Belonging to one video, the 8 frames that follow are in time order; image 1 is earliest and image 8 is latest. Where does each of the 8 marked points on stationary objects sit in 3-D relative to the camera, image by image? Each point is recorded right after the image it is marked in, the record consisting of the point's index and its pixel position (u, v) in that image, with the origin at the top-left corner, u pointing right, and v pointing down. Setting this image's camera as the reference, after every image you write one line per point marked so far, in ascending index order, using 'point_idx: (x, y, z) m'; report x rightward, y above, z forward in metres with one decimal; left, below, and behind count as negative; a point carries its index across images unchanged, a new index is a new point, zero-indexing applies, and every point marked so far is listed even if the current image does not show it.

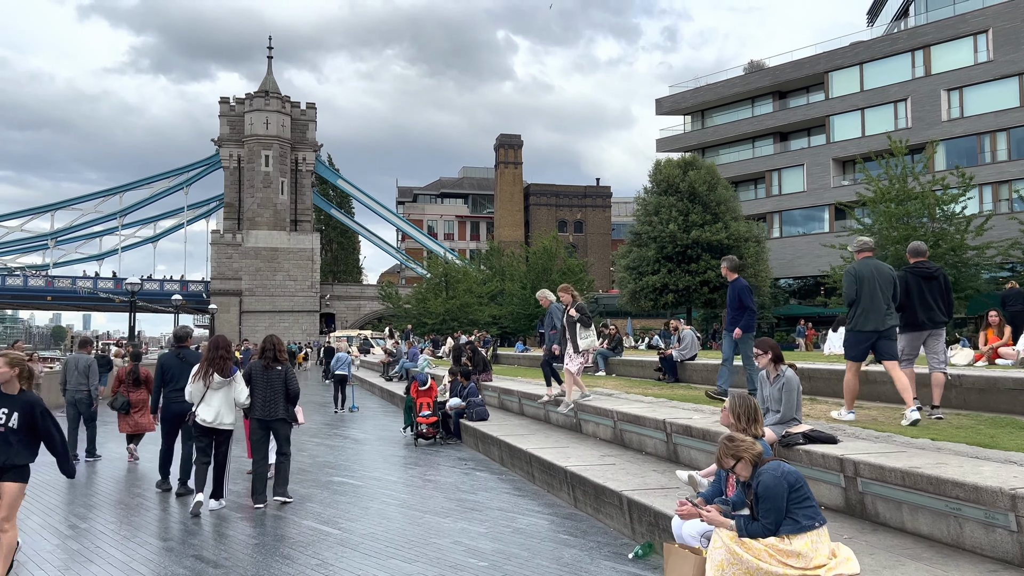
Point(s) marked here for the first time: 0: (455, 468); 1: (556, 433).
0: (-0.8, -2.4, +10.6) m
1: (+0.6, -1.9, +10.7) m
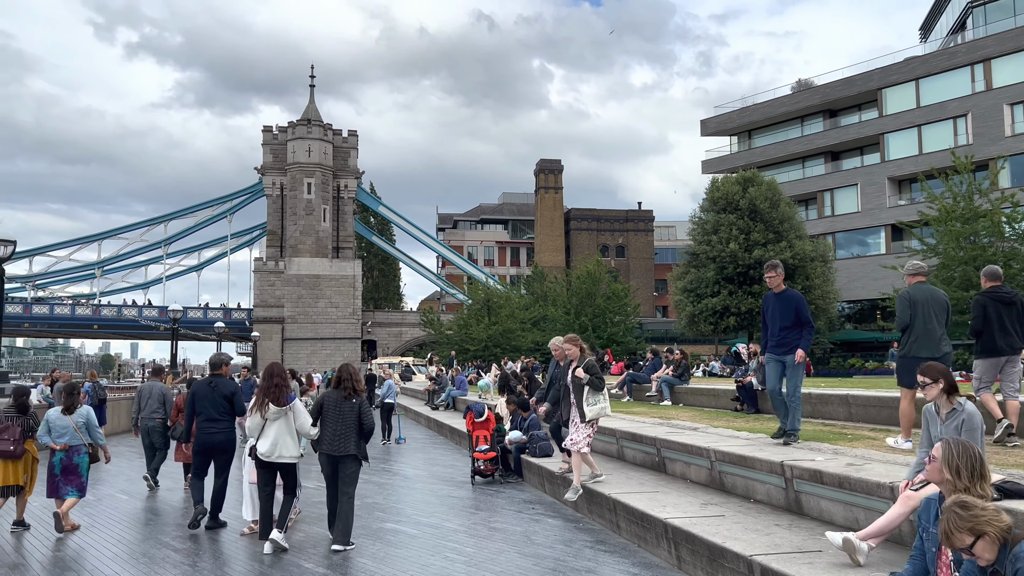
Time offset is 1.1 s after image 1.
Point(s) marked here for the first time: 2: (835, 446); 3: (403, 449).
0: (+0.1, -2.6, +9.3) m
1: (+1.4, -2.2, +9.4) m
2: (+3.2, -1.6, +7.9) m
3: (-2.3, -3.4, +16.9) m
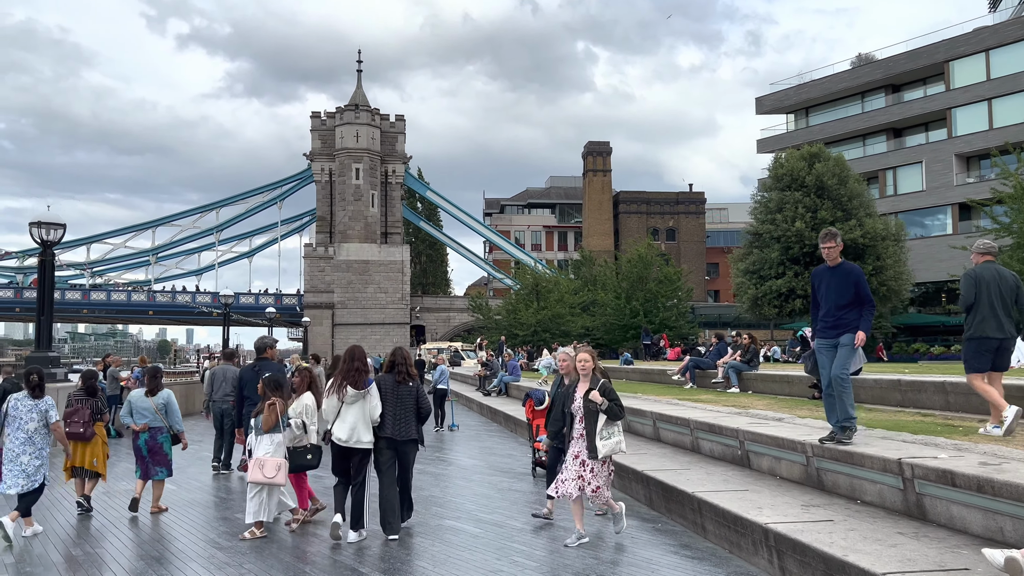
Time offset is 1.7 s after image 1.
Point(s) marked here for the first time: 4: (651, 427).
0: (+0.8, -2.4, +8.6) m
1: (+2.2, -1.9, +8.5) m
2: (+3.8, -1.3, +6.9) m
3: (-1.1, -3.0, +16.3) m
4: (+2.0, -2.0, +11.4) m
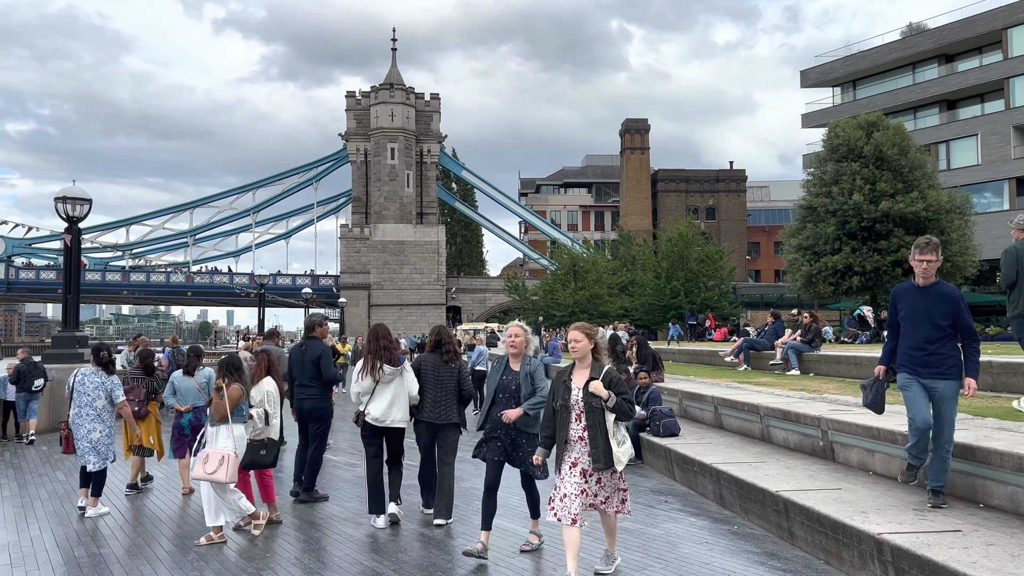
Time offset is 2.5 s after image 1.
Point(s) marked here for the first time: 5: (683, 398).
0: (+1.3, -2.1, +7.6) m
1: (+2.6, -1.6, +7.5) m
2: (+4.2, -1.1, +5.9) m
3: (-0.3, -2.5, +15.5) m
4: (+2.6, -1.6, +10.4) m
5: (+2.4, -1.5, +11.3) m
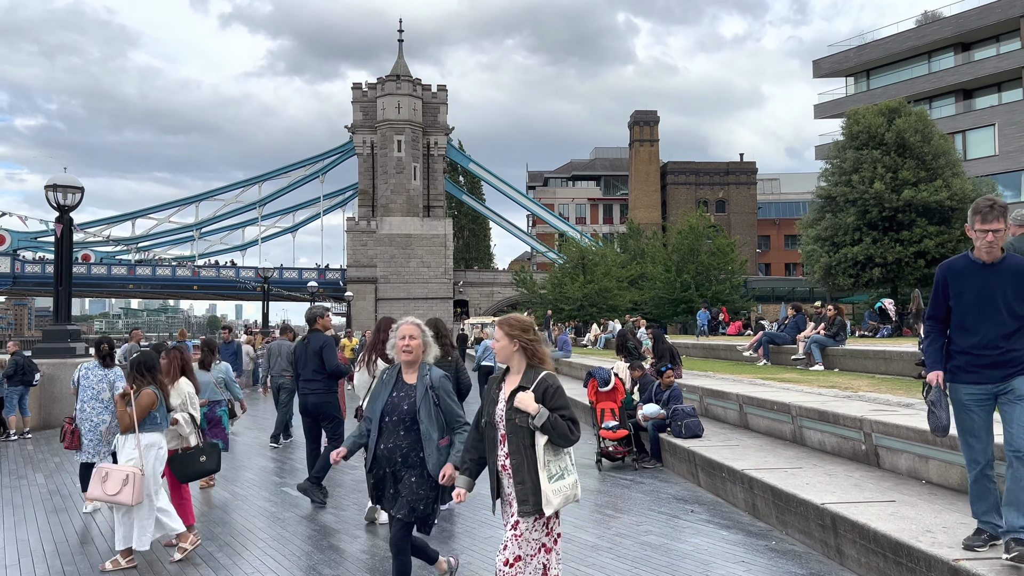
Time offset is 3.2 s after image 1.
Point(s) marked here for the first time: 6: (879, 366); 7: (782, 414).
0: (+1.4, -2.0, +6.9) m
1: (+2.7, -1.5, +6.8) m
2: (+4.3, -1.0, +5.1) m
3: (-0.1, -2.4, +14.8) m
4: (+2.7, -1.5, +9.7) m
5: (+2.5, -1.4, +10.6) m
6: (+5.8, -1.2, +12.8) m
7: (+2.9, -1.3, +8.5) m
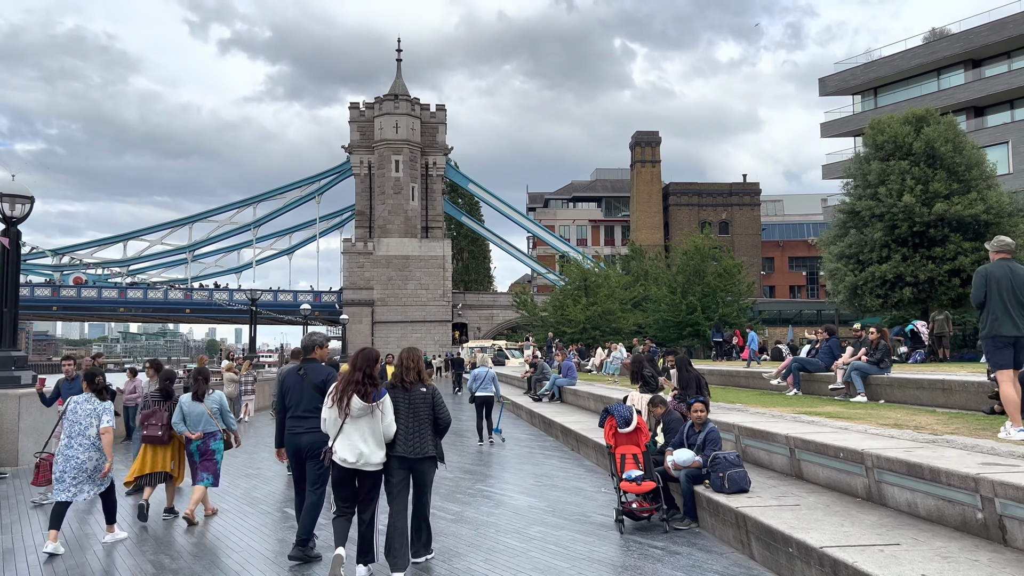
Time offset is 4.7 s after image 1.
0: (+1.4, -2.1, +5.2) m
1: (+2.7, -1.6, +5.1) m
2: (+4.3, -1.0, +3.4) m
3: (-0.1, -2.7, +13.0) m
4: (+2.7, -1.7, +8.0) m
5: (+2.5, -1.6, +8.9) m
6: (+5.8, -1.5, +11.0) m
7: (+2.9, -1.5, +6.8) m
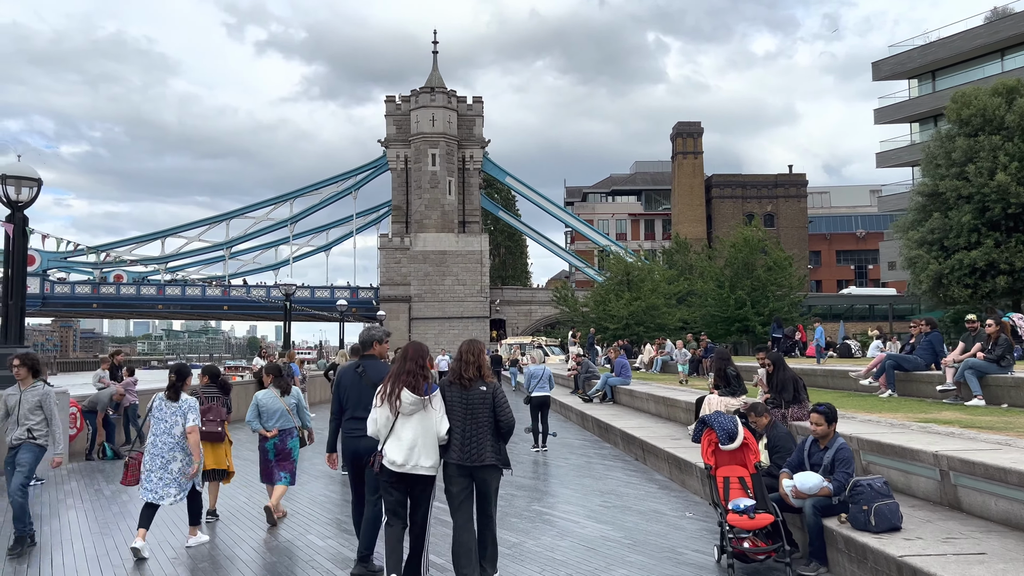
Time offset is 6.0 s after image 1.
0: (+1.9, -1.9, +3.5) m
1: (+3.2, -1.5, +3.4) m
2: (+4.6, -0.9, +1.6) m
3: (+0.7, -2.5, +11.4) m
4: (+3.3, -1.5, +6.3) m
5: (+3.2, -1.4, +7.1) m
6: (+6.5, -1.3, +9.2) m
7: (+3.4, -1.3, +5.1) m
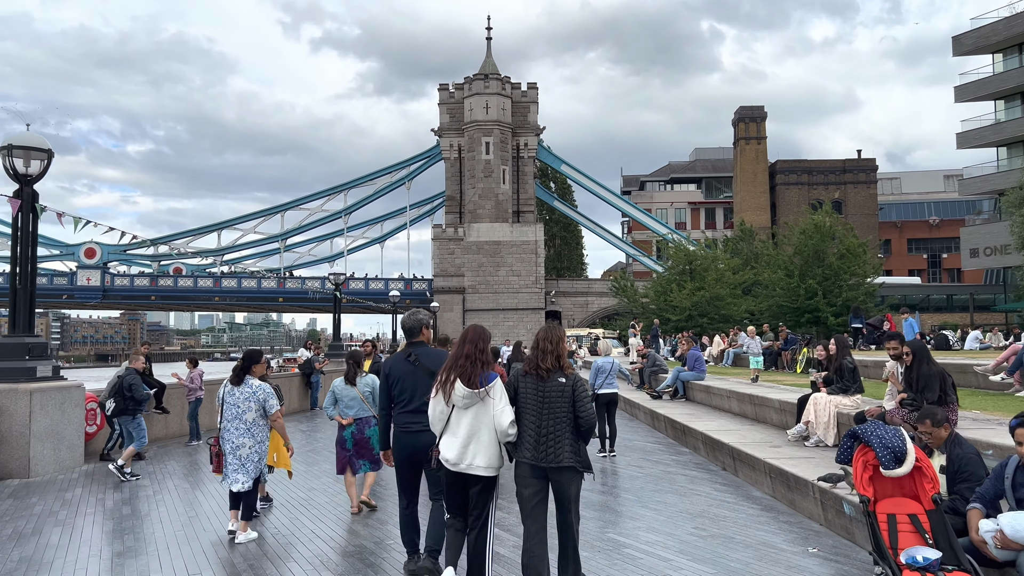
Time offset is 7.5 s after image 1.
0: (+2.1, -1.7, +1.7) m
1: (+3.4, -1.3, +1.5) m
2: (+4.7, -0.7, -0.4) m
3: (+1.5, -2.3, +9.7) m
4: (+3.7, -1.3, +4.3) m
5: (+3.6, -1.2, +5.2) m
6: (+7.1, -1.0, +7.0) m
7: (+3.7, -1.1, +3.2) m
